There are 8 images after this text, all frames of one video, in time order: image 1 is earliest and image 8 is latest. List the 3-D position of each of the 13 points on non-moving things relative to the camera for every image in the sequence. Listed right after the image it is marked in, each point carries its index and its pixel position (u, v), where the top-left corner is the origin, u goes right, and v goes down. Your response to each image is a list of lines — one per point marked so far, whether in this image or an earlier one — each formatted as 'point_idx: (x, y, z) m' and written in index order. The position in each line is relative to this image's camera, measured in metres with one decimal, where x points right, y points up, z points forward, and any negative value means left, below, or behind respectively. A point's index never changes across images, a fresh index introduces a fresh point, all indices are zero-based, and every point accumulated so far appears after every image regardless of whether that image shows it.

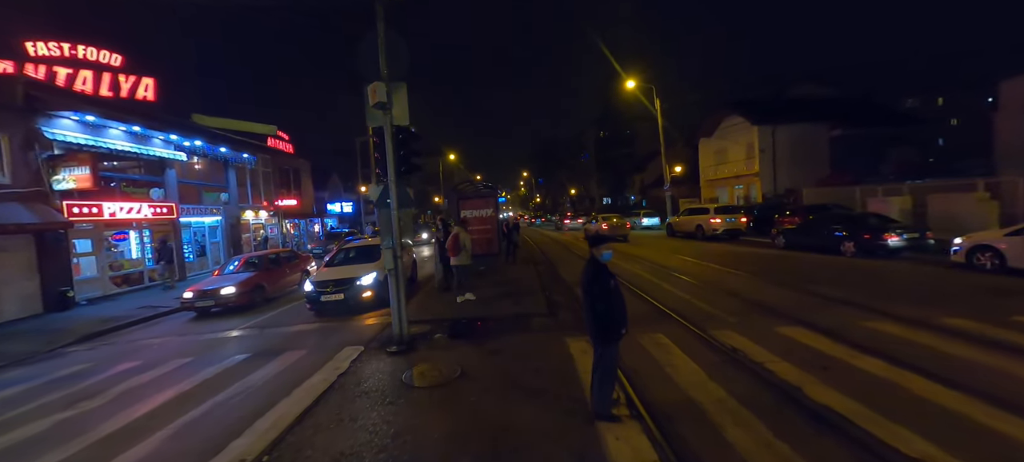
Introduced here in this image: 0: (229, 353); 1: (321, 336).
0: (-5.9, -2.5, +8.2) m
1: (-4.1, -2.3, +8.5) m
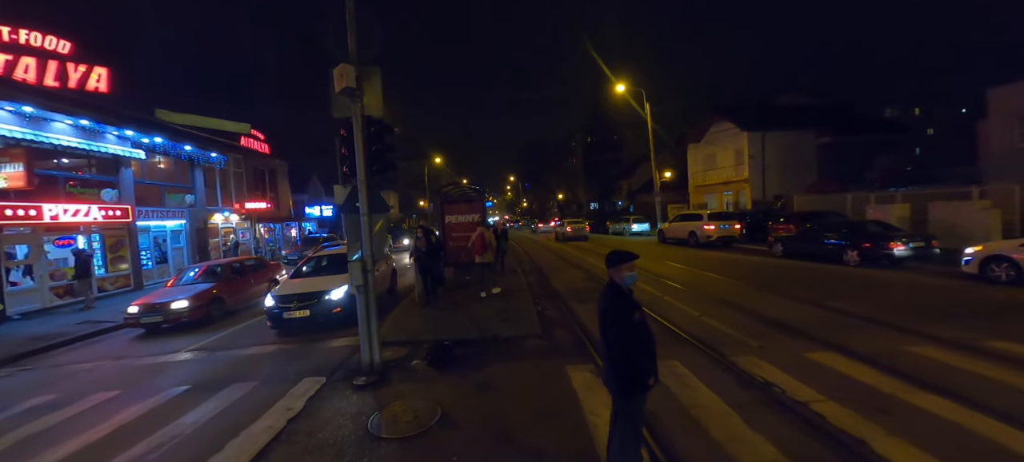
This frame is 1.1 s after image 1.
0: (-6.1, -2.7, +6.9) m
1: (-4.3, -2.4, +7.3) m
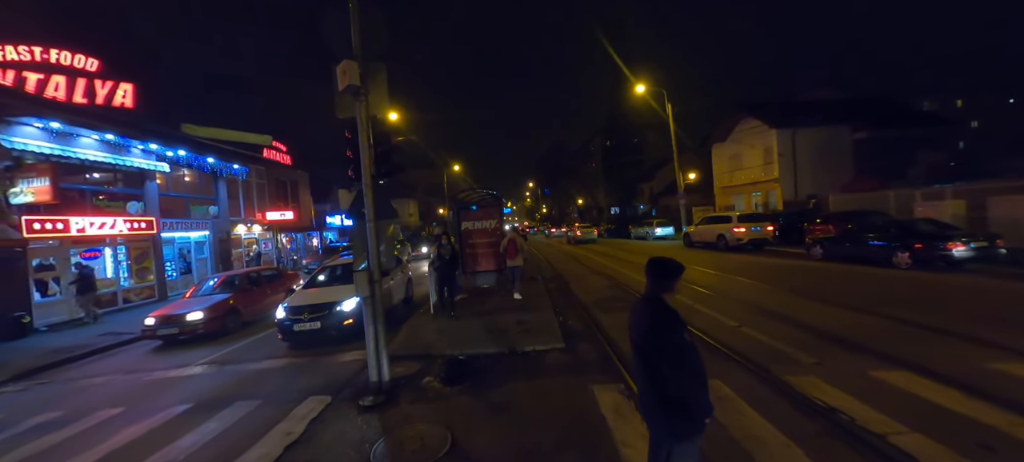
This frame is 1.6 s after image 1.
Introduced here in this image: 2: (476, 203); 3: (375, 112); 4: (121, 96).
0: (-5.7, -2.8, +6.6) m
1: (-4.0, -2.6, +7.0) m
2: (-1.3, +1.0, +14.1) m
3: (-2.1, +1.8, +5.9) m
4: (-16.2, +5.6, +16.4) m
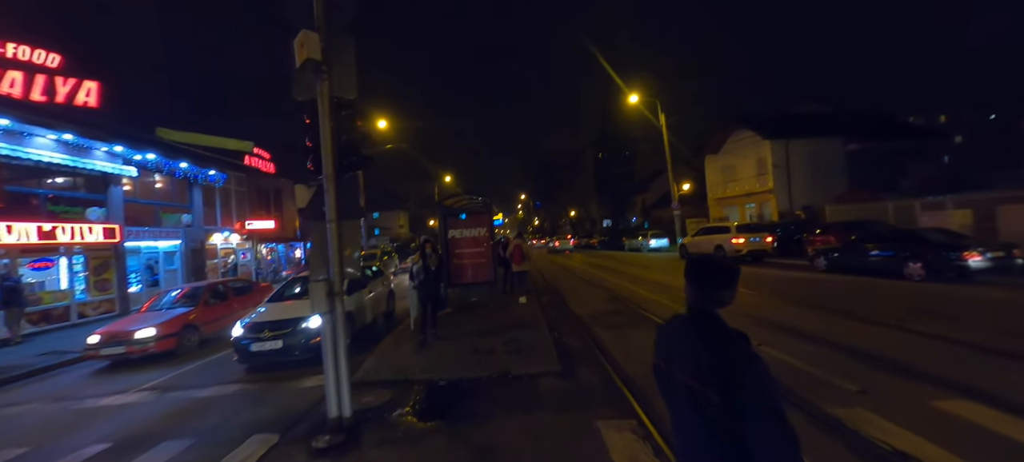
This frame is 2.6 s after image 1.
0: (-5.9, -2.9, +5.5) m
1: (-4.1, -2.7, +5.9) m
2: (-1.6, +0.7, +13.2) m
3: (-2.2, +1.7, +5.0) m
4: (-16.6, +5.3, +15.3) m
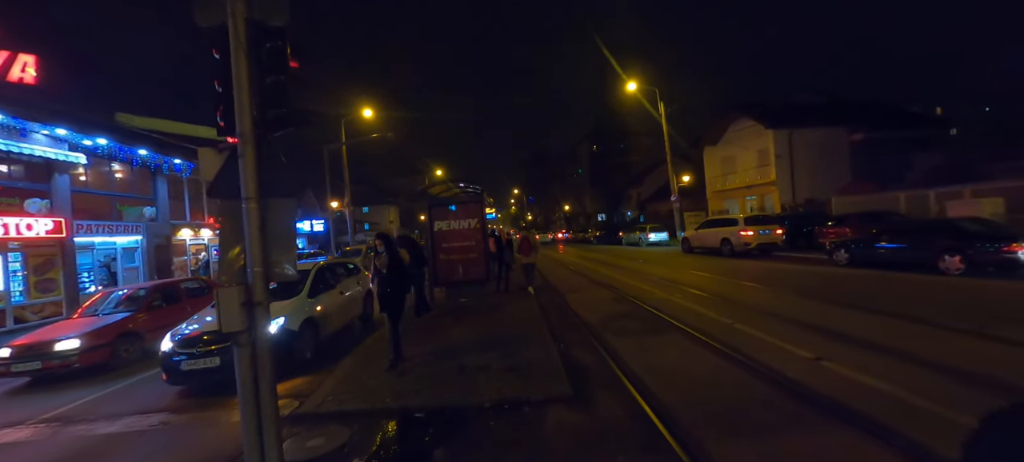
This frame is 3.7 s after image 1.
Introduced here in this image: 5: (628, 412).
0: (-5.9, -2.7, +4.0) m
1: (-4.2, -2.5, +4.4) m
2: (-1.7, +0.9, +11.7) m
3: (-2.2, +1.9, +3.5) m
4: (-16.8, +5.5, +13.5) m
5: (+1.3, -2.0, +4.3) m
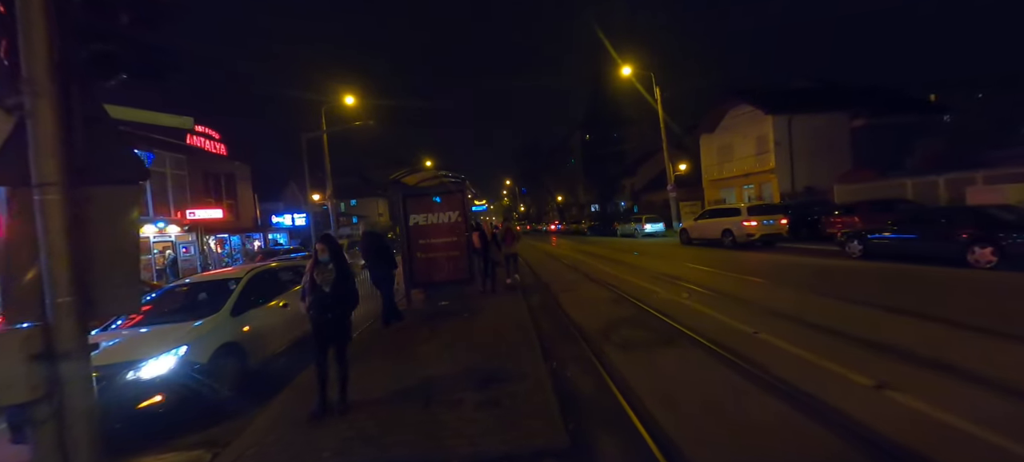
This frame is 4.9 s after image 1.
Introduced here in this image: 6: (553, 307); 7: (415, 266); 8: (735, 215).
0: (-6.1, -2.8, +2.8) m
1: (-4.4, -2.5, +3.2) m
2: (-2.1, +1.1, +10.5) m
3: (-2.5, +1.9, +2.2) m
4: (-17.2, +5.5, +11.9) m
5: (+1.1, -1.9, +3.1) m
6: (+0.9, -1.8, +9.4) m
7: (-2.6, -0.9, +10.5) m
8: (+10.9, +0.8, +19.4) m
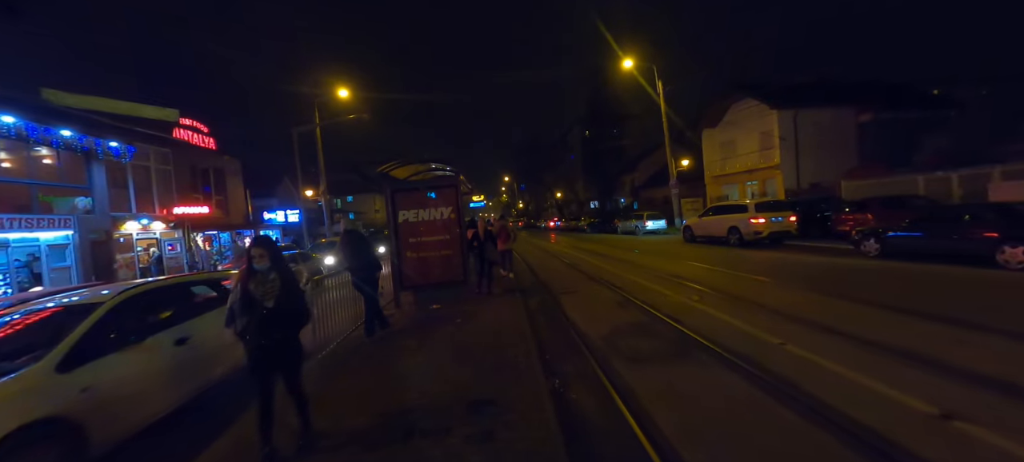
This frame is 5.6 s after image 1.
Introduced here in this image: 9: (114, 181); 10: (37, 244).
0: (-6.1, -2.8, +2.1) m
1: (-4.4, -2.5, +2.5) m
2: (-2.2, +1.1, +9.7) m
3: (-2.5, +1.9, +1.5) m
4: (-17.3, +5.6, +11.1) m
5: (+1.0, -1.9, +2.4) m
6: (+0.9, -1.7, +8.7) m
7: (-2.6, -0.8, +9.8) m
8: (+10.8, +0.9, +18.7) m
9: (-18.0, +2.3, +18.0) m
10: (-17.4, -0.4, +14.4) m
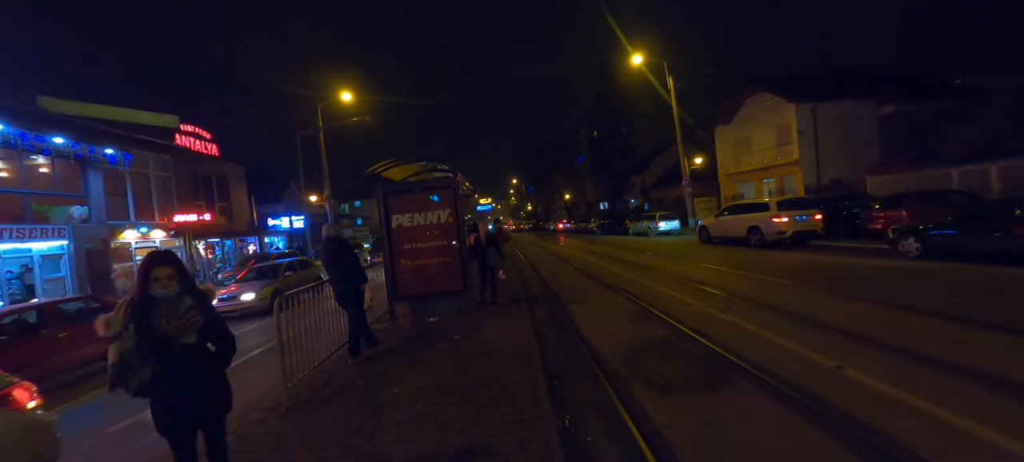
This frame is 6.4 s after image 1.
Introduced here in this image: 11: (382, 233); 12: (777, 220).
0: (-6.2, -2.9, +1.4) m
1: (-4.4, -2.6, +1.8) m
2: (-2.1, +1.0, +9.0) m
3: (-2.6, +1.8, +0.8) m
4: (-17.2, +5.2, +10.8) m
5: (+1.0, -2.0, +1.6) m
6: (+1.0, -1.8, +7.9) m
7: (-2.5, -1.0, +9.0) m
8: (+11.1, +0.9, +17.6) m
9: (-17.7, +1.9, +17.6) m
10: (-17.2, -0.8, +14.1) m
11: (-2.9, -0.1, +8.9) m
12: (+11.2, +0.5, +16.8) m
